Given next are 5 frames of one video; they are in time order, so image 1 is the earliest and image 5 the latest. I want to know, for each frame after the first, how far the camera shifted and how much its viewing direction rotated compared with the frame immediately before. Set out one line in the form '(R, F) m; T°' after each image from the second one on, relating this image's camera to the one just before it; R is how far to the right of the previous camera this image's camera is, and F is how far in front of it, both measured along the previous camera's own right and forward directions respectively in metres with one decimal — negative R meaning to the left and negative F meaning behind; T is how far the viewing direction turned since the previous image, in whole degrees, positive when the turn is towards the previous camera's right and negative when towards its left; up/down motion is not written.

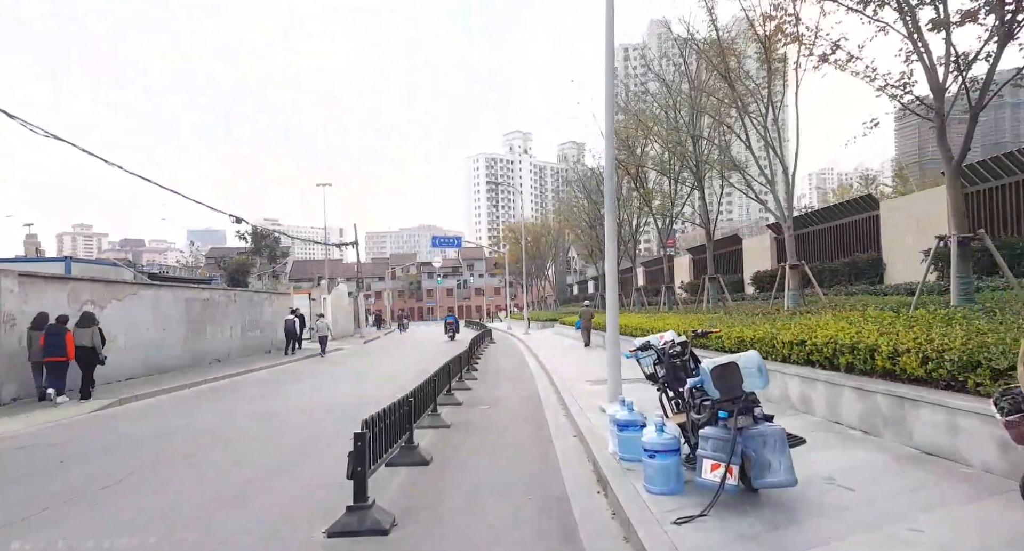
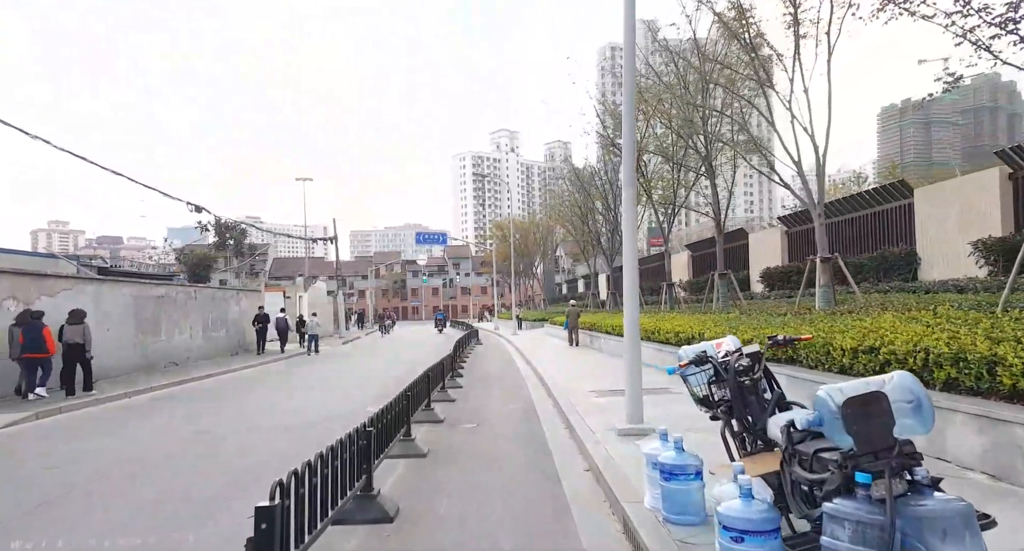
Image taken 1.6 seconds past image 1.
(-0.1, +1.8) m; +1°
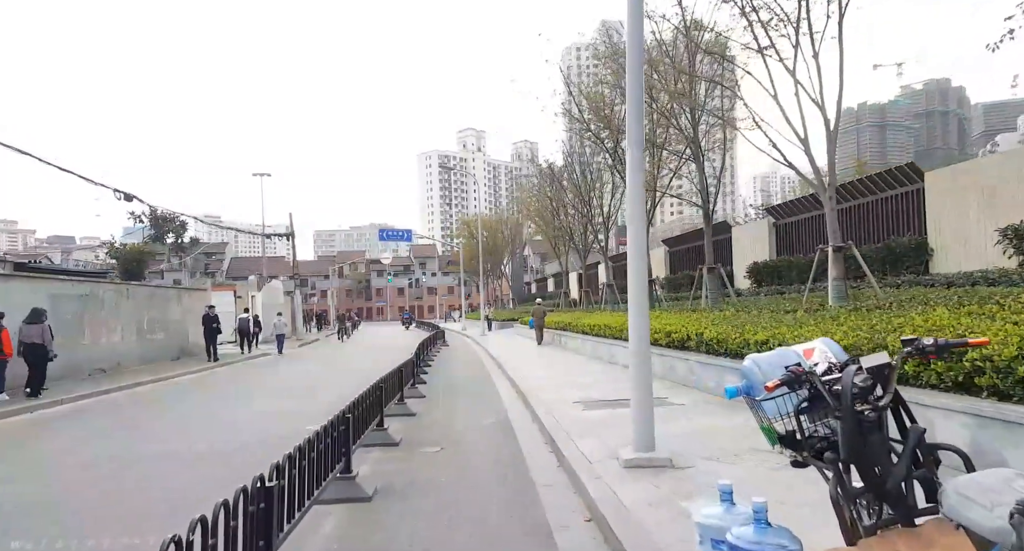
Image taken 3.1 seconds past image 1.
(0.0, +1.7) m; +3°
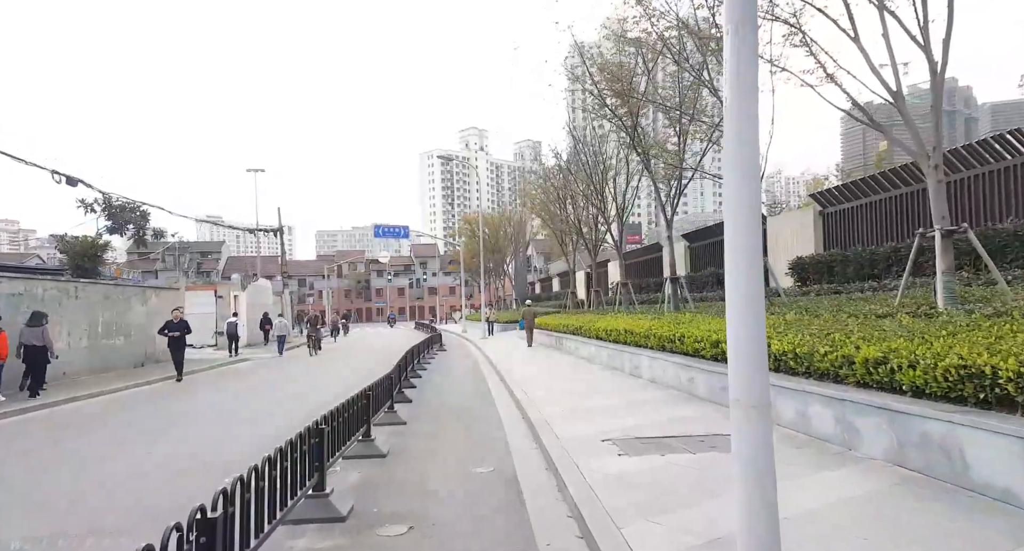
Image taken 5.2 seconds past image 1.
(0.0, +2.5) m; 0°
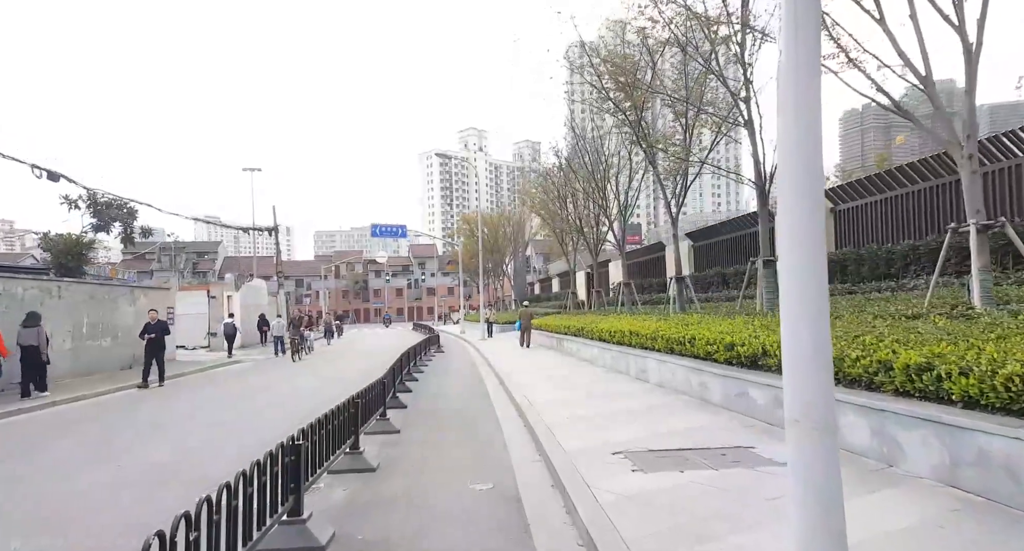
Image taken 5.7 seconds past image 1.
(0.0, +0.6) m; 0°
